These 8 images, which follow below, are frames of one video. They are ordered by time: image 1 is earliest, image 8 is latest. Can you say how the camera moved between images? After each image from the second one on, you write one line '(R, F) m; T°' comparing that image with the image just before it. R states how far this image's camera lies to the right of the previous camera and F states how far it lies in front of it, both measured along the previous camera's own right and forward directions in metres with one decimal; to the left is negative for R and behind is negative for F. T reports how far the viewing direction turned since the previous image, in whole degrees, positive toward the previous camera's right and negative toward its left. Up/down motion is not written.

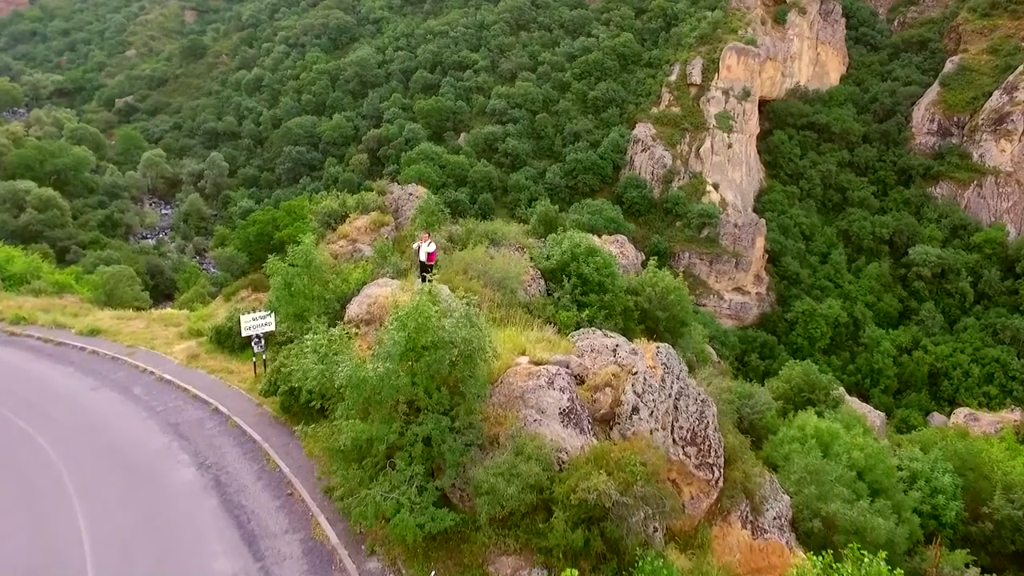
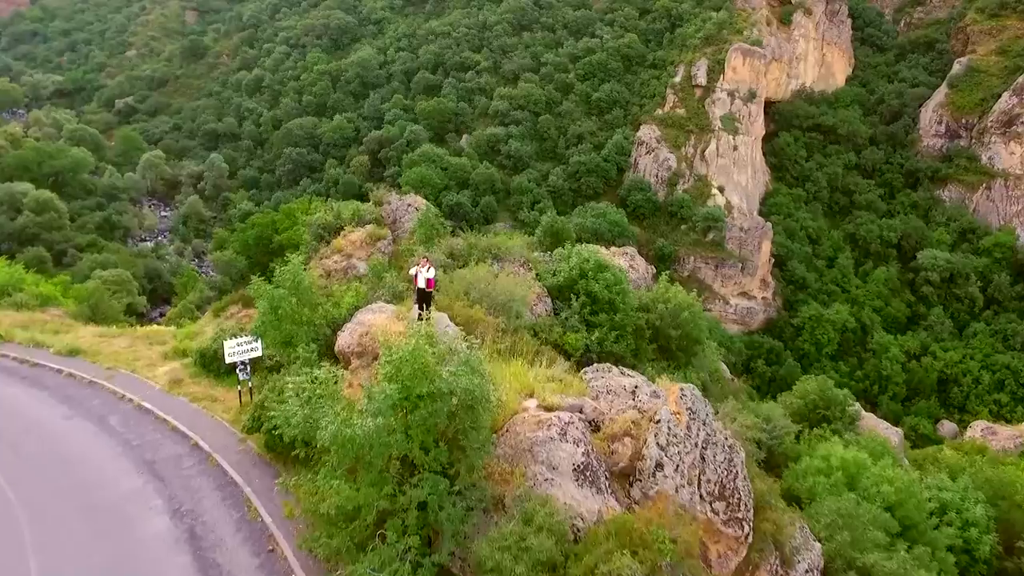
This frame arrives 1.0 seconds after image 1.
(0.0, +0.5) m; 0°
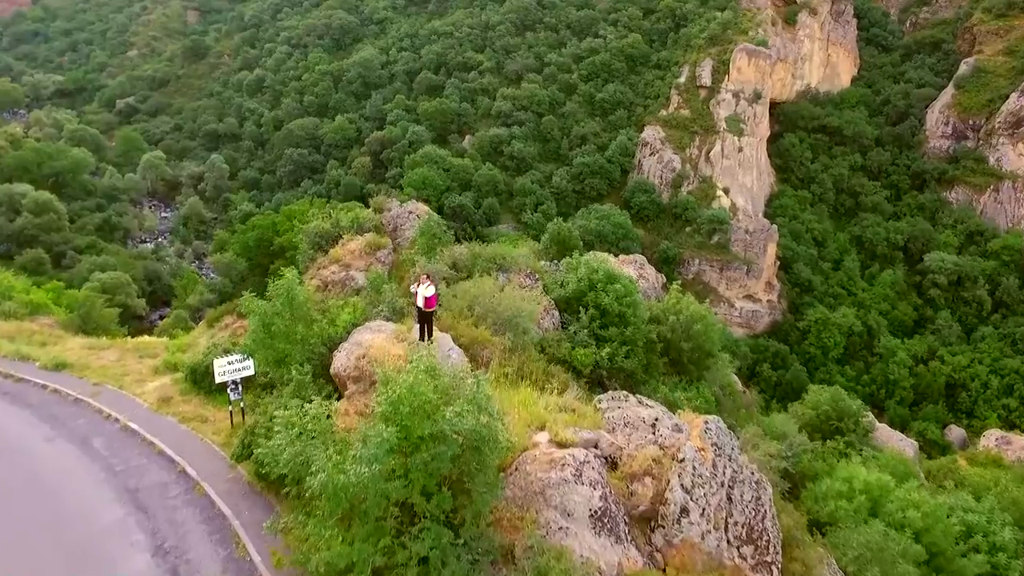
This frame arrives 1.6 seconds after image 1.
(0.0, +0.3) m; 0°
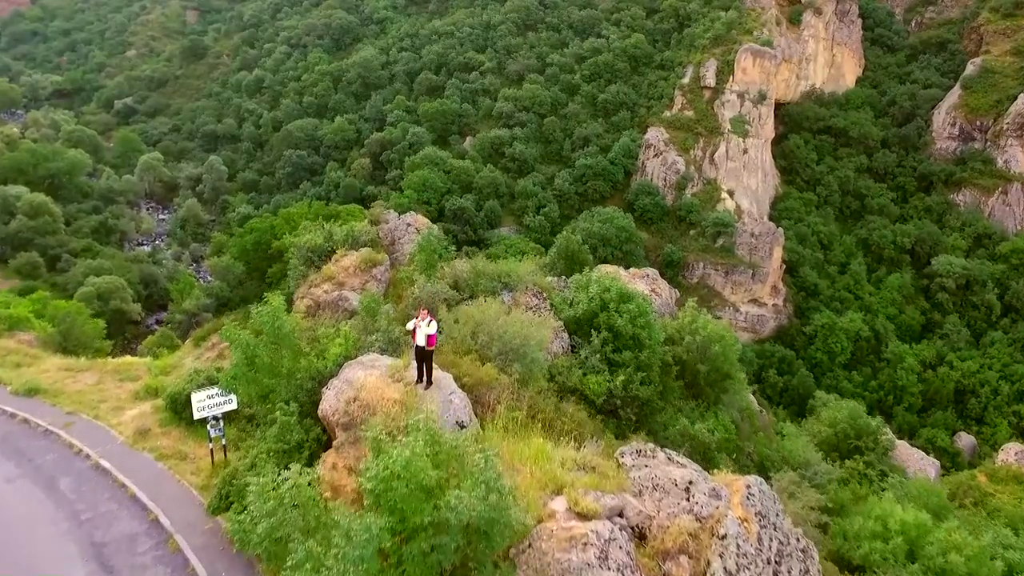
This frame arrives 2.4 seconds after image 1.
(0.0, +0.5) m; 0°
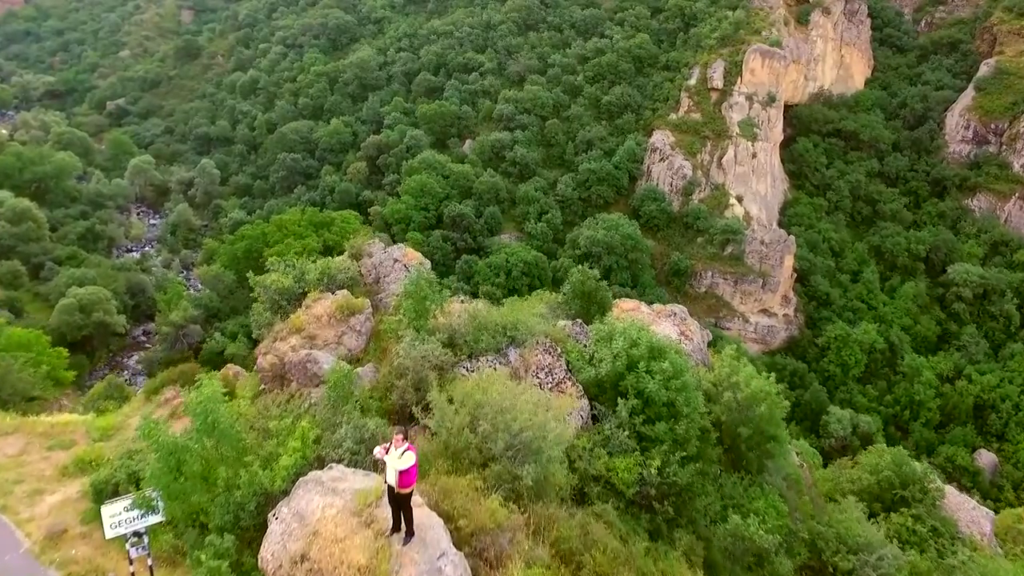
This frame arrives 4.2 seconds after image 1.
(-0.1, +1.2) m; 0°
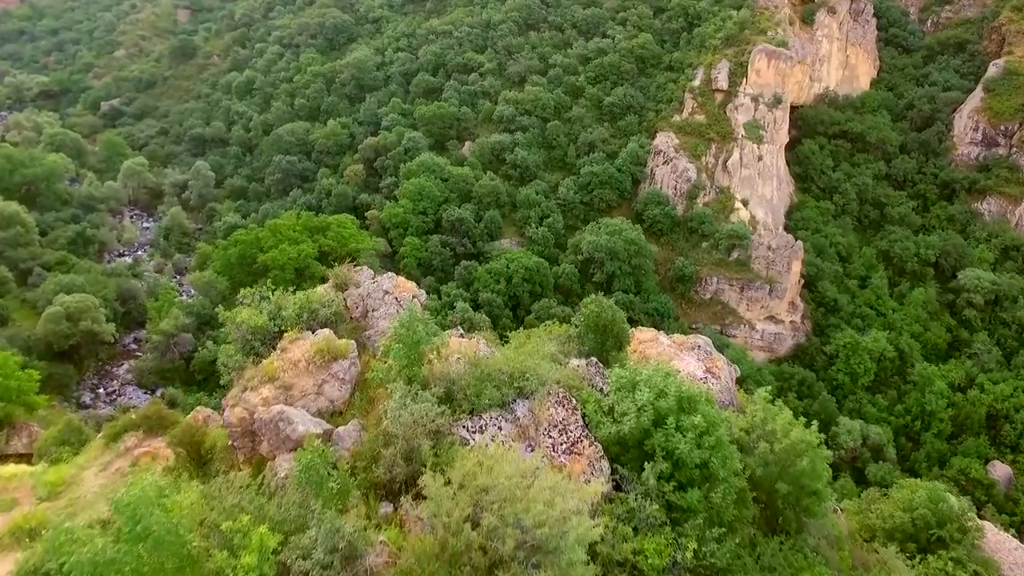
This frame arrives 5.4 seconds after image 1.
(-0.1, +0.8) m; 0°
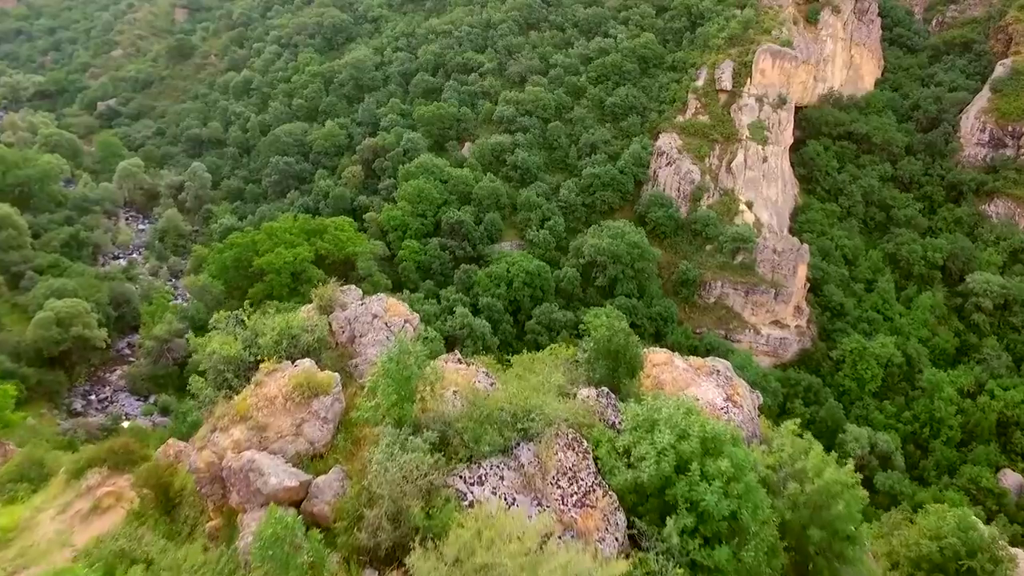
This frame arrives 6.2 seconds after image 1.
(0.0, +0.5) m; 0°
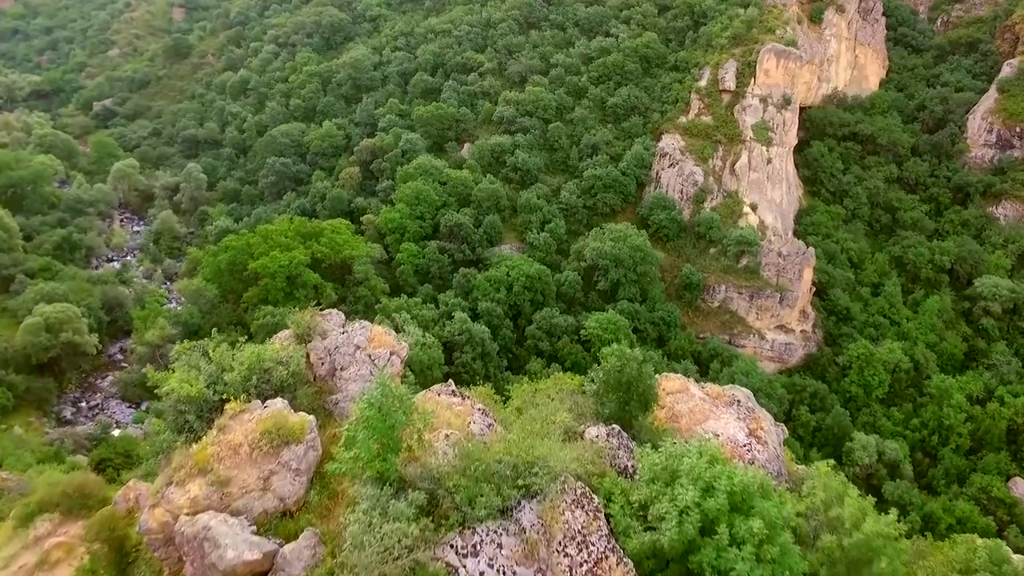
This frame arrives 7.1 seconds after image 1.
(0.0, +0.6) m; 0°
